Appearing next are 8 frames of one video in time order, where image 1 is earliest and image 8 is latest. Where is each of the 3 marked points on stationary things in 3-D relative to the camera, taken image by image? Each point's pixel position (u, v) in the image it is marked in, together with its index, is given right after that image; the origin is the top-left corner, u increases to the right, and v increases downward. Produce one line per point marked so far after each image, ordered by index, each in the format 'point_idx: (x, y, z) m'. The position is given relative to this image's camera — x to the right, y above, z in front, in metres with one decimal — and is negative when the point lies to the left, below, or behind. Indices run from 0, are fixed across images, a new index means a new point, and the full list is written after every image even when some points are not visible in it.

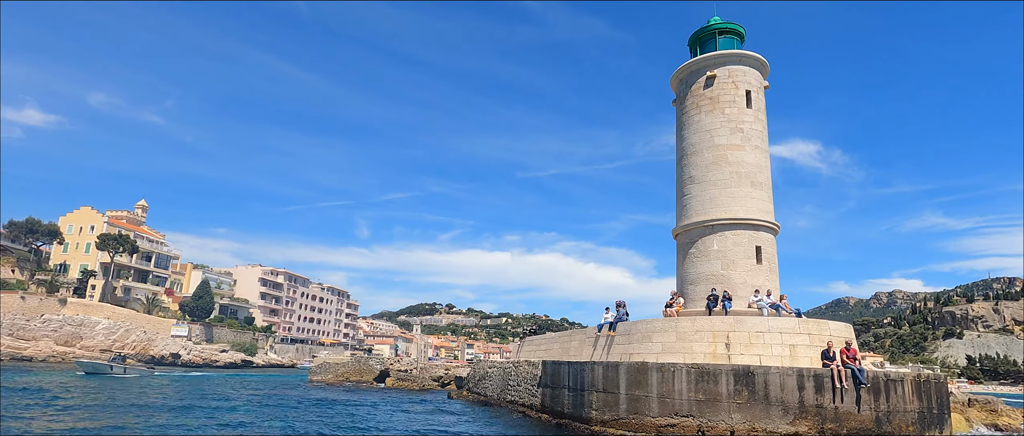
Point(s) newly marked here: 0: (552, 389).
0: (+1.2, -5.4, +16.5) m
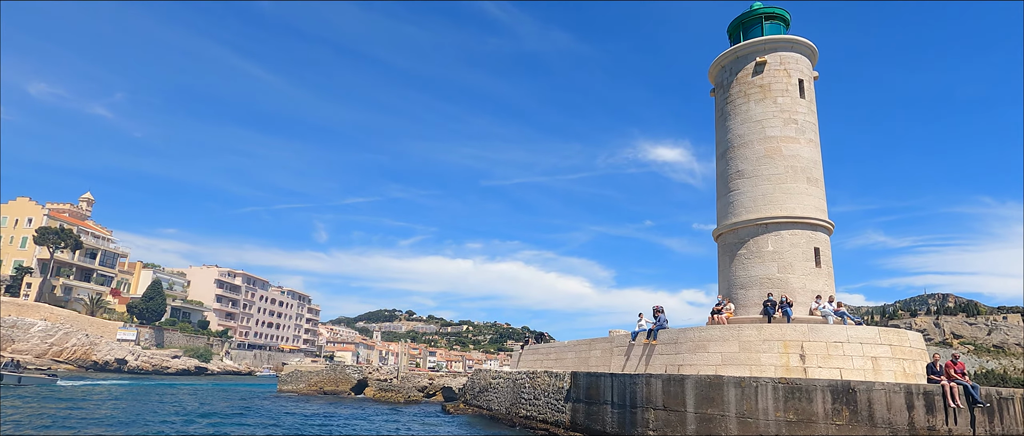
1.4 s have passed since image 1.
0: (+2.1, -5.2, +14.6) m
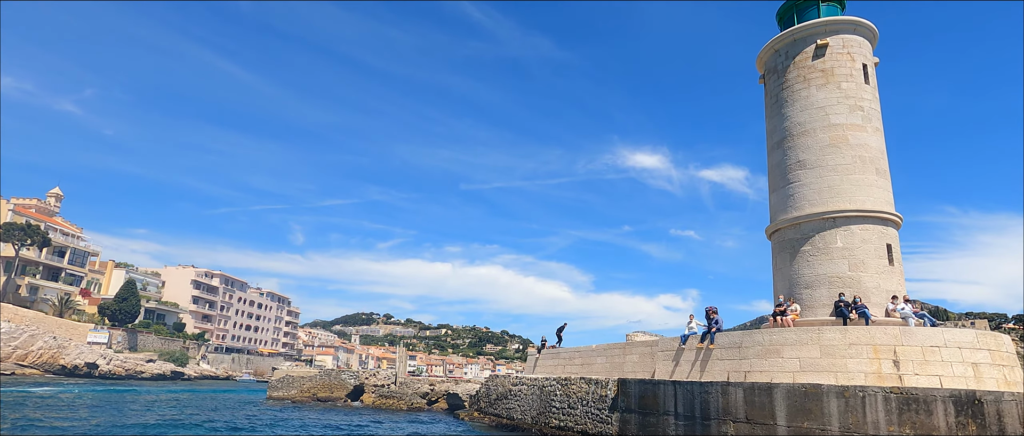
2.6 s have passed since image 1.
0: (+3.2, -4.9, +13.2) m
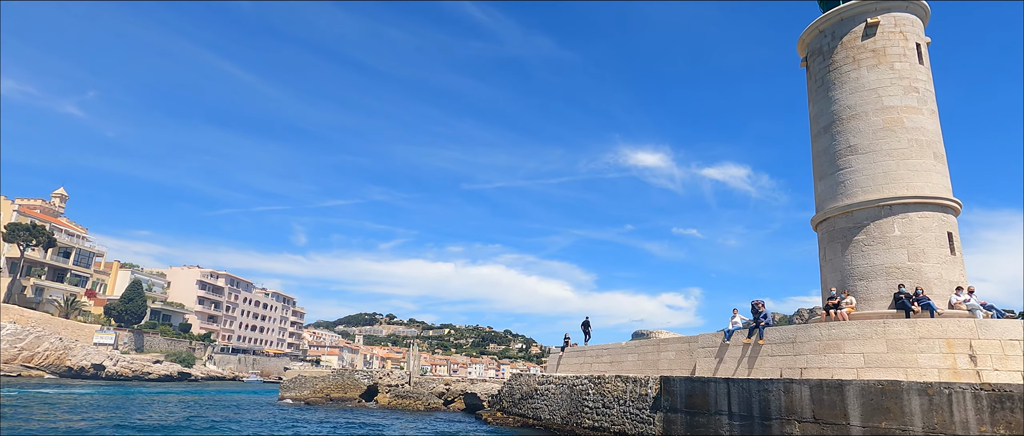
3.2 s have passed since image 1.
0: (+4.1, -4.7, +12.5) m
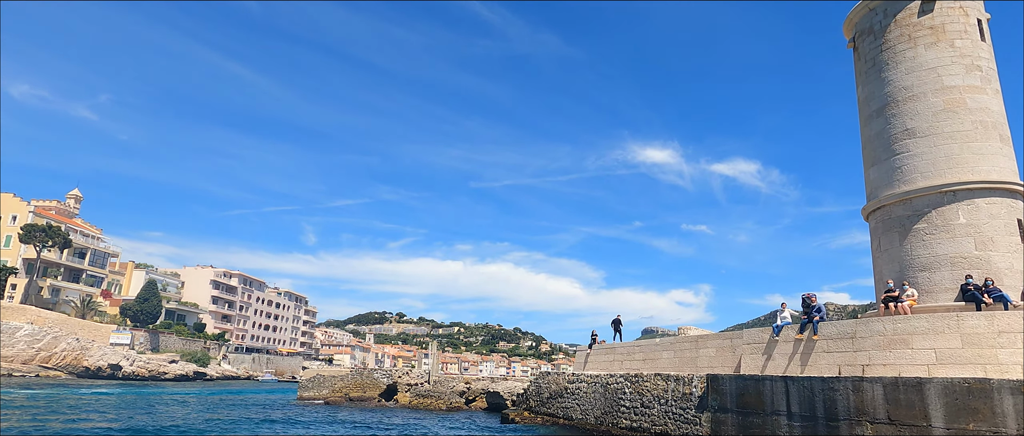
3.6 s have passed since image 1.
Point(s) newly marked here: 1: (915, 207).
0: (+5.1, -4.4, +11.8) m
1: (+9.6, +0.3, +12.5) m
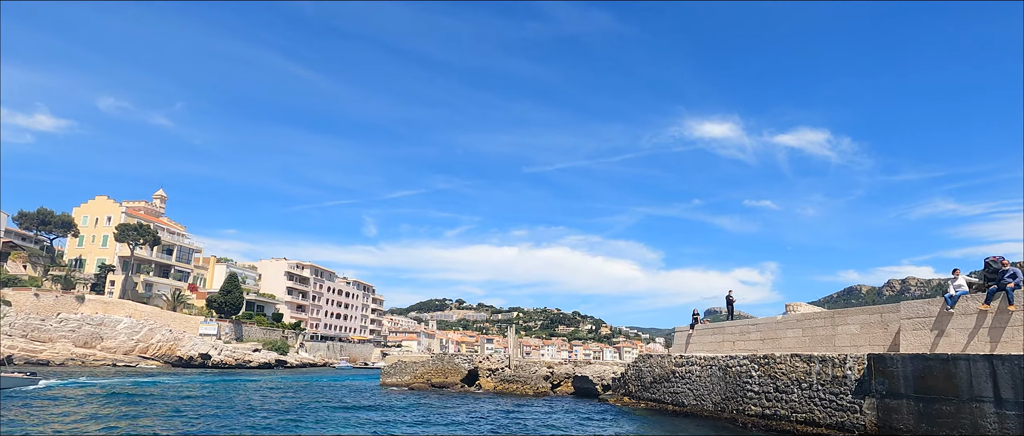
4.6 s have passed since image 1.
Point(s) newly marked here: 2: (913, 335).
0: (+7.6, -3.5, +9.9) m
1: (+12.0, +1.4, +10.1) m
2: (+9.1, -2.6, +12.0) m
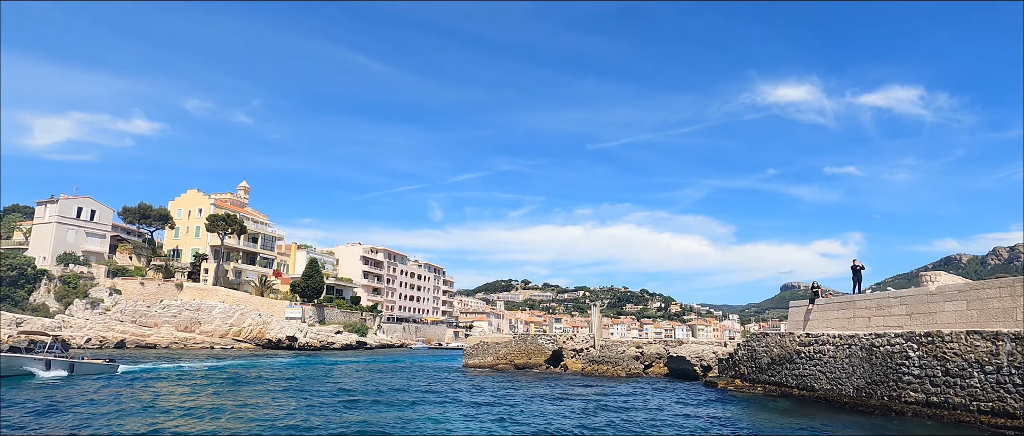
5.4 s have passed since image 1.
0: (+9.7, -2.5, +7.5) m
1: (+13.8, +2.5, +7.0) m
2: (+11.4, -1.5, +9.4) m
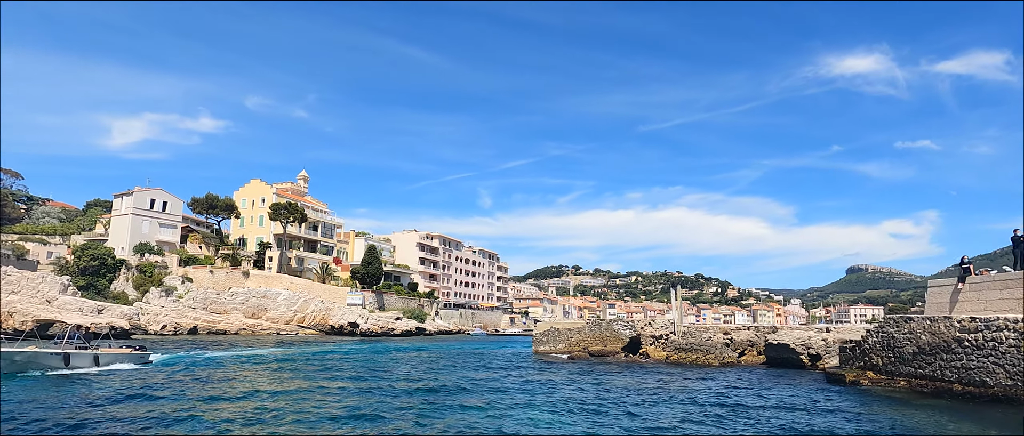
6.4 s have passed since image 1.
0: (+11.4, -1.7, +4.7) m
1: (+15.3, +3.4, +3.7) m
2: (+13.2, -0.7, +6.4) m
